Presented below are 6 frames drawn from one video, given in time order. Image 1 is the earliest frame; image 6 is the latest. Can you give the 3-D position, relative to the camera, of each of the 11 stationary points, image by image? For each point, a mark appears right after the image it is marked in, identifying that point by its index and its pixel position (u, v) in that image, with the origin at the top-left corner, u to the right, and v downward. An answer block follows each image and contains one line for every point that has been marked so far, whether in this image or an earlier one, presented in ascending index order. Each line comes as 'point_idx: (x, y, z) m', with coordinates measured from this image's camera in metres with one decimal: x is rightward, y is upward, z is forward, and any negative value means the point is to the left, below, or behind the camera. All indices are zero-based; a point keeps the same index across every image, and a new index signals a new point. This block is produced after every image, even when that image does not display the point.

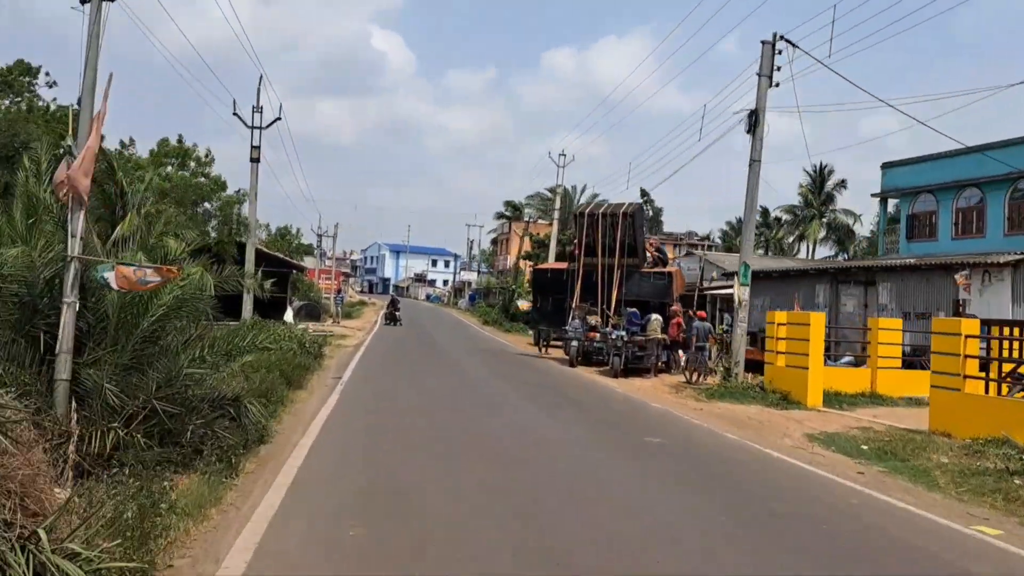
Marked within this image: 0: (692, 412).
0: (+2.8, -1.9, +13.5) m
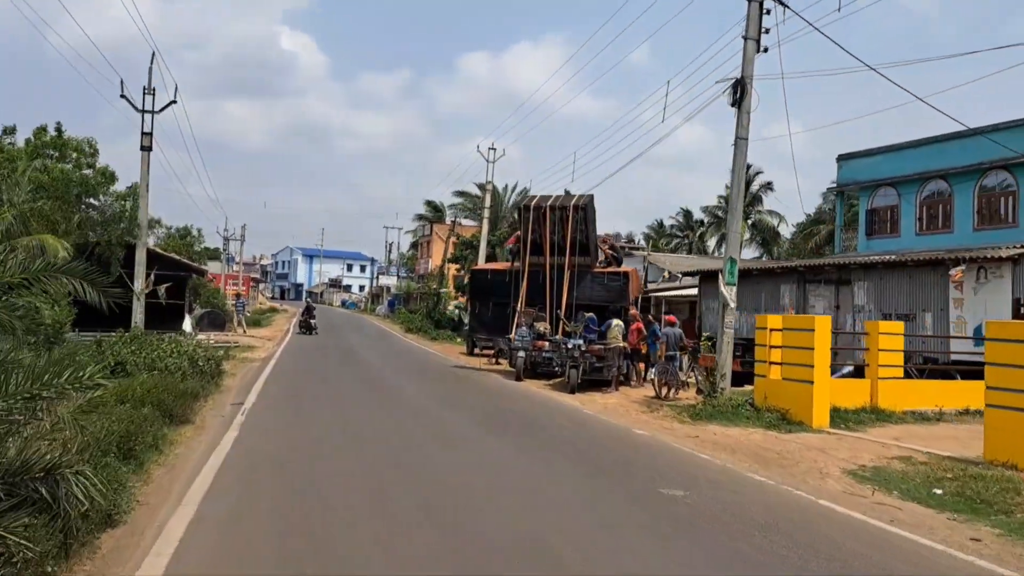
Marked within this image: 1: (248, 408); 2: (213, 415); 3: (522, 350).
0: (+2.2, -1.9, +11.0) m
1: (-3.8, -1.7, +12.4) m
2: (-3.9, -1.7, +11.3) m
3: (+0.2, -1.3, +18.3) m
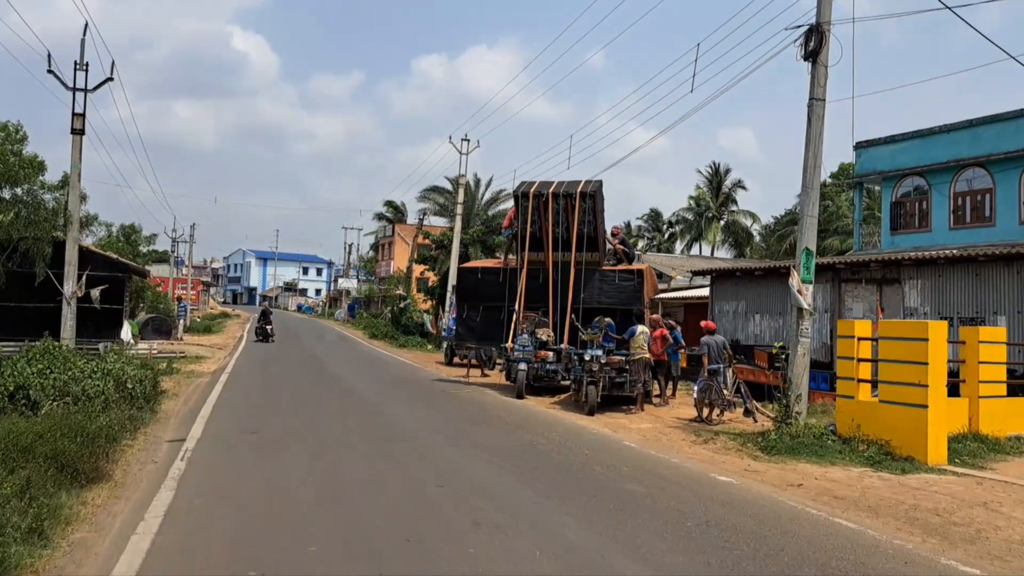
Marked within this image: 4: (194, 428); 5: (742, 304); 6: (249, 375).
0: (+2.5, -1.8, +8.3) m
1: (-3.5, -1.7, +9.4) m
2: (-3.5, -1.6, +8.3) m
3: (+0.2, -1.4, +15.6) m
4: (-4.0, -1.7, +10.8) m
5: (+5.3, -0.4, +19.8) m
6: (-6.0, -1.9, +19.8) m
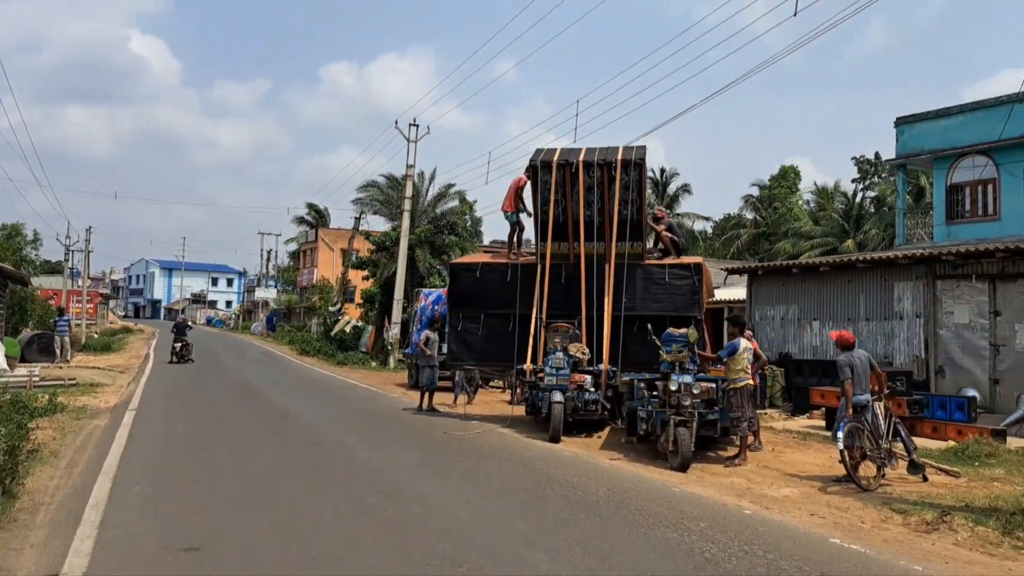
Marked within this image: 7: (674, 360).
0: (+3.6, -1.7, +4.3) m
1: (-2.5, -1.7, +4.8) m
2: (-2.4, -1.6, +3.7) m
3: (+0.6, -1.4, +11.3) m
4: (-3.1, -1.7, +6.2) m
5: (+5.2, -0.4, +16.0) m
6: (-6.0, -2.0, +14.8) m
7: (+1.8, -0.8, +9.7) m
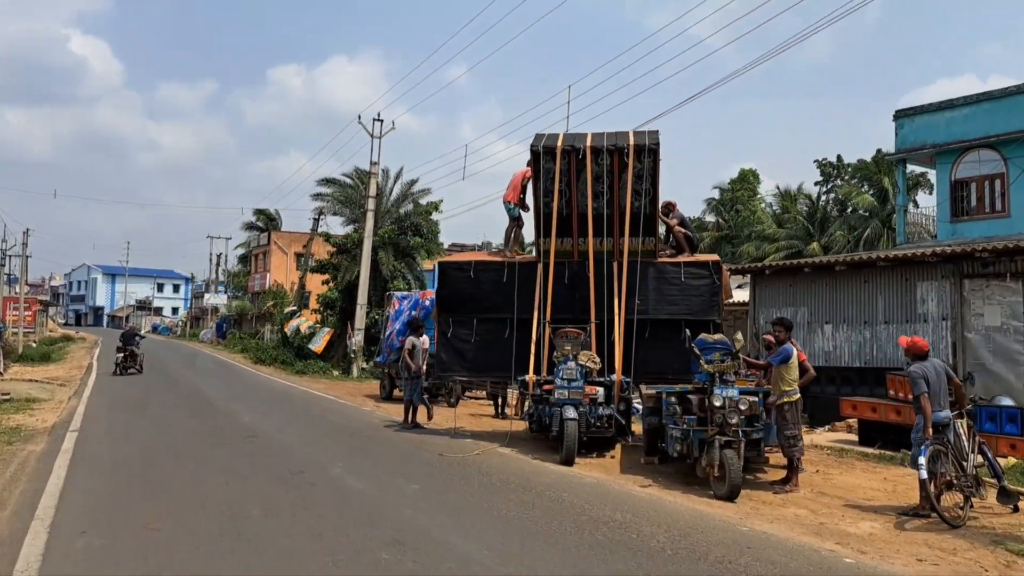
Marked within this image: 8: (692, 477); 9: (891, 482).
0: (+4.1, -1.7, +3.1) m
1: (-2.0, -1.7, +3.3) m
2: (-1.9, -1.6, +2.1) m
3: (+0.7, -1.4, +9.9) m
4: (-2.7, -1.7, +4.6) m
5: (+5.0, -0.4, +14.9) m
6: (-6.1, -2.1, +13.1) m
7: (+2.0, -0.8, +8.4) m
8: (+1.9, -2.0, +9.1) m
9: (+3.9, -2.0, +8.9) m
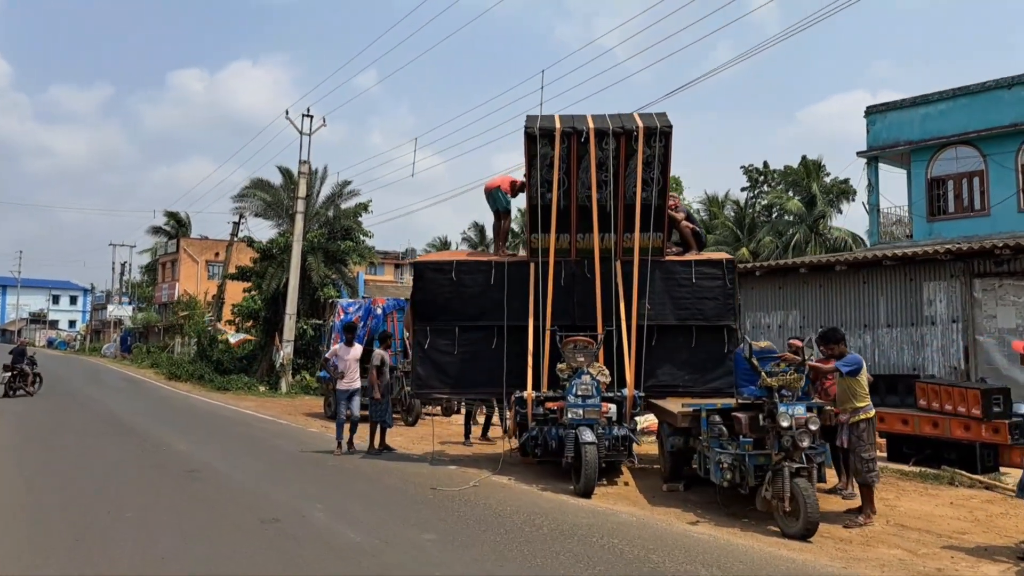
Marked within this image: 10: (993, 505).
0: (+4.8, -1.6, +2.1) m
1: (-1.3, -1.6, +1.6) m
2: (-1.0, -1.5, +0.5) m
3: (+0.7, -1.4, +8.5) m
4: (-2.1, -1.7, +2.9) m
5: (+4.5, -0.4, +13.9) m
6: (-6.3, -2.2, +11.0) m
7: (+2.2, -0.8, +7.1) m
8: (+2.0, -2.0, +7.7) m
9: (+4.0, -2.0, +7.8) m
10: (+4.4, -2.0, +7.9) m
